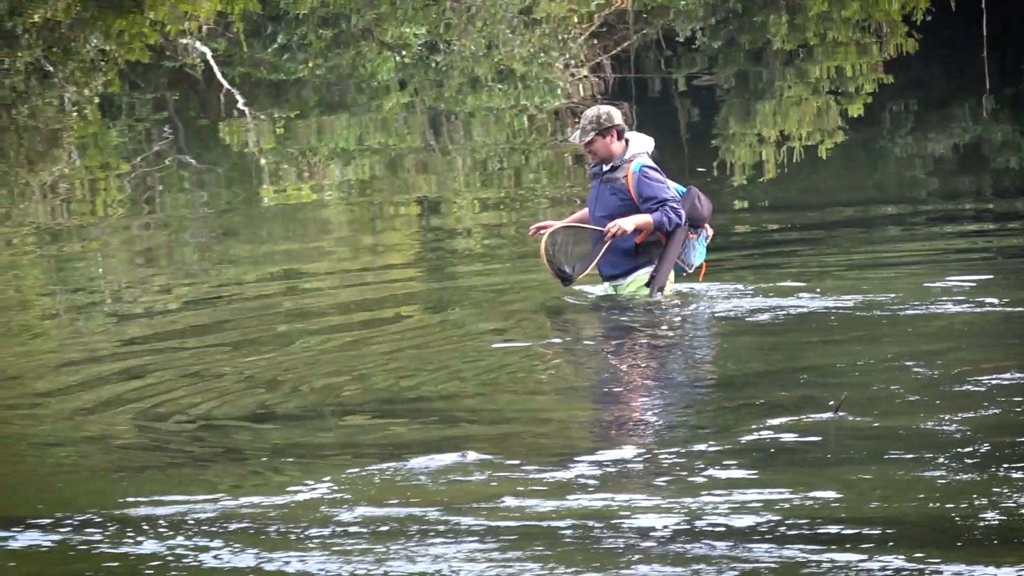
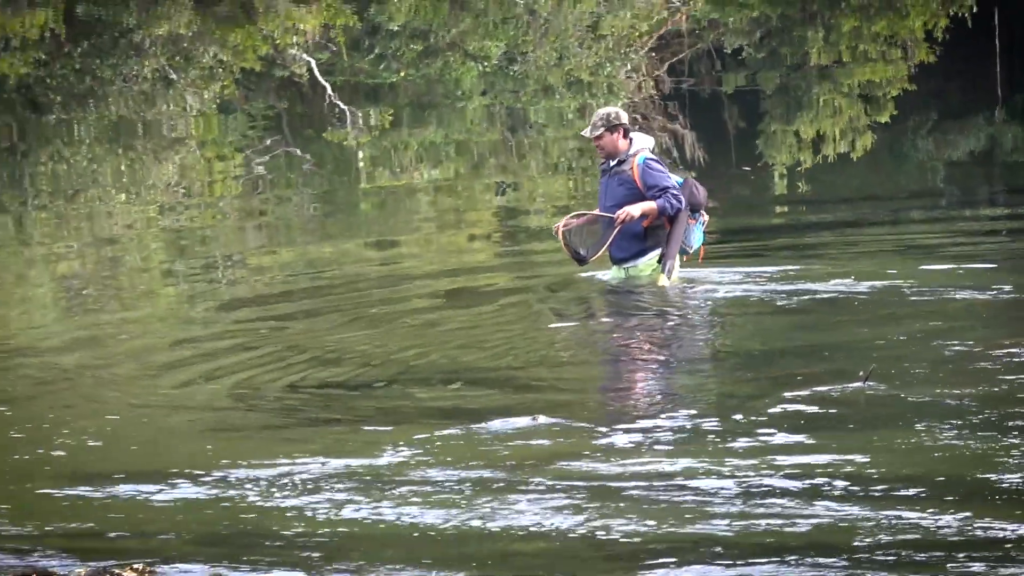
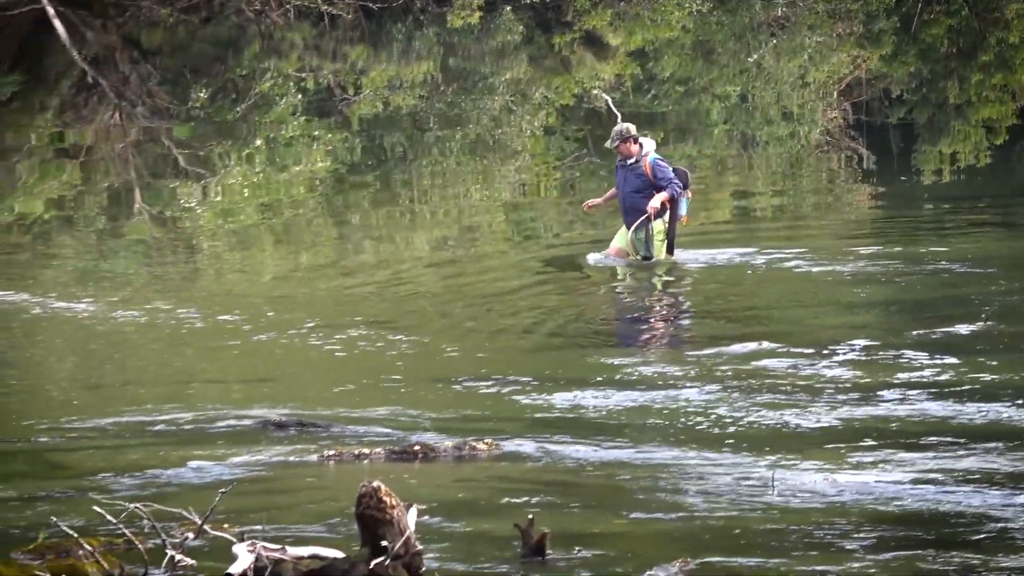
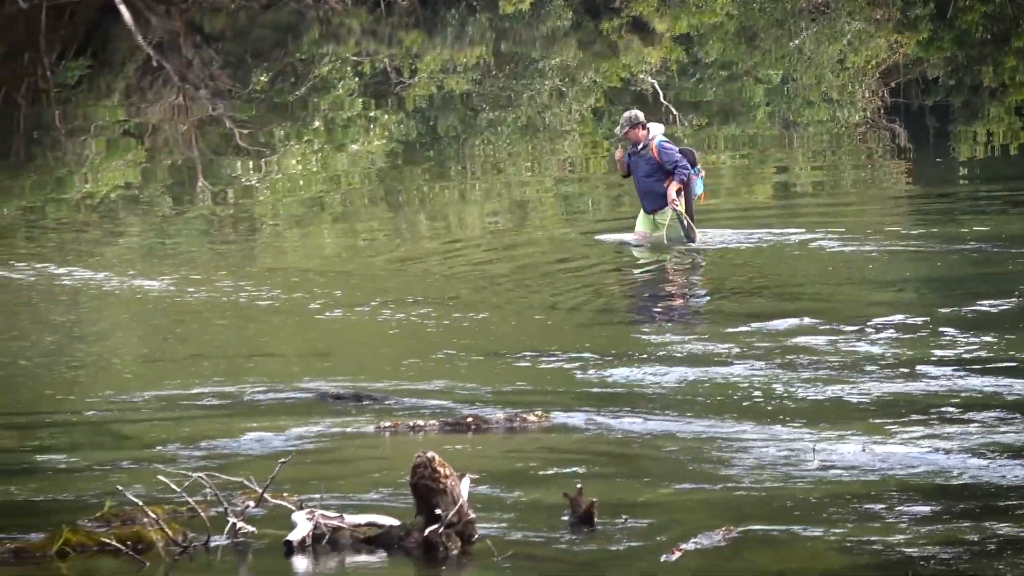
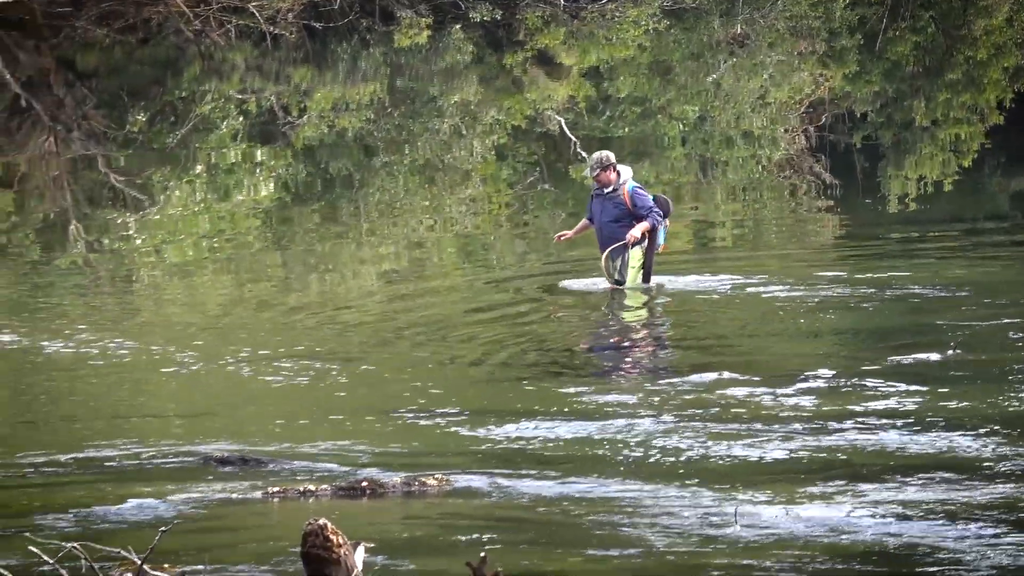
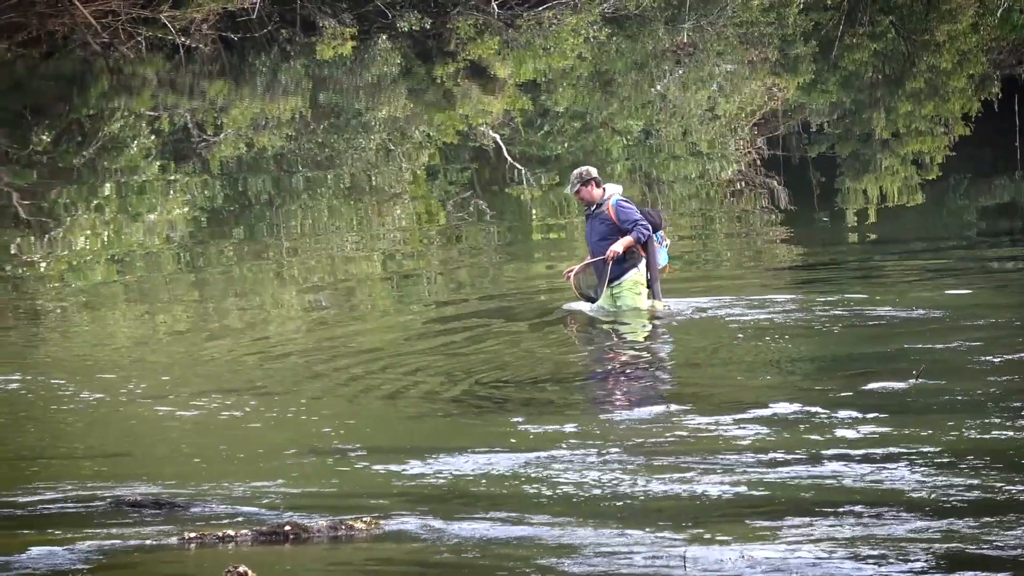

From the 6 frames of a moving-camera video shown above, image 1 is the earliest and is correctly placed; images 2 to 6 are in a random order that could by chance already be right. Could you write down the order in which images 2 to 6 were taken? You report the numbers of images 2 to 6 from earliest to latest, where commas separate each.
2, 6, 5, 3, 4
